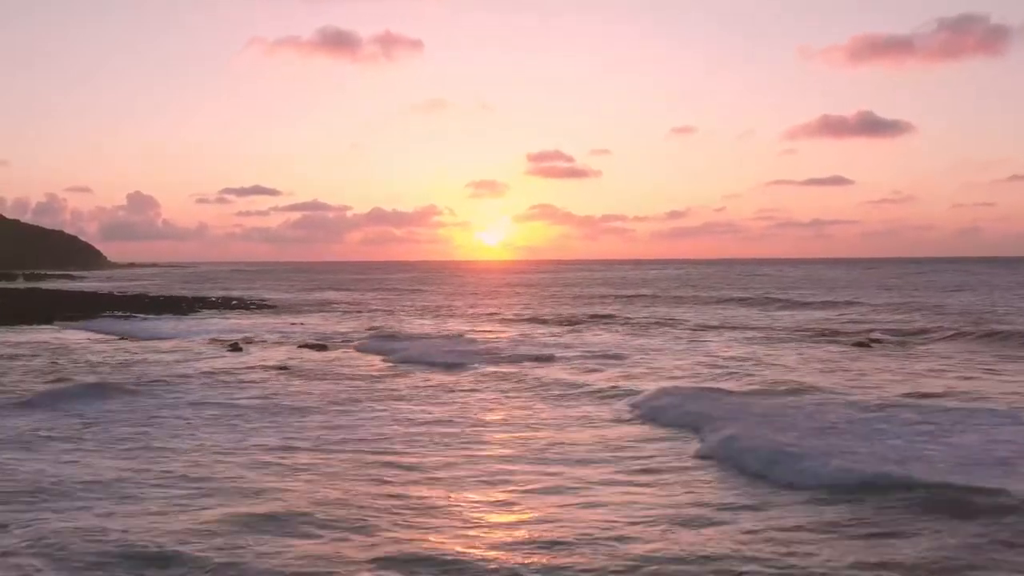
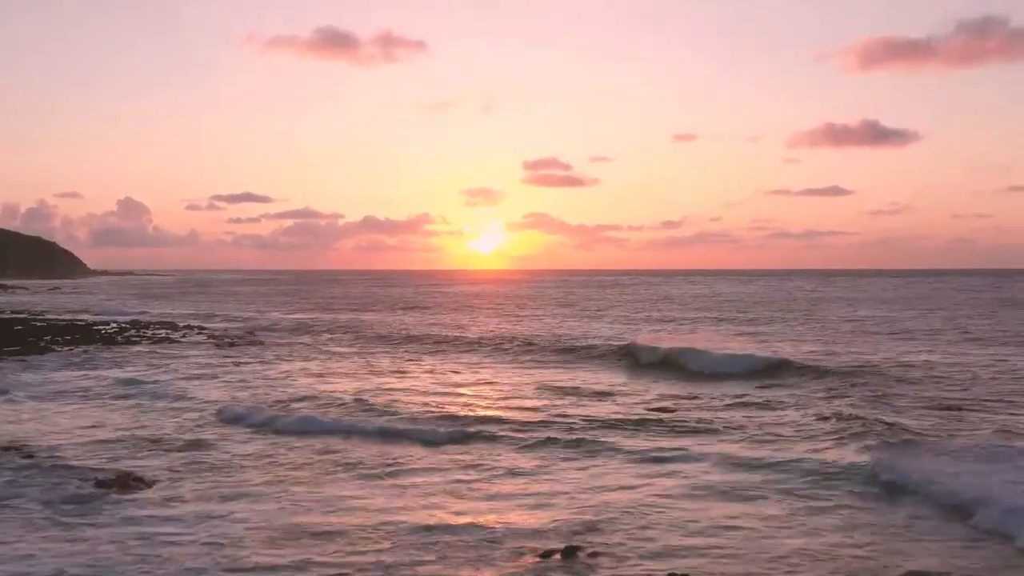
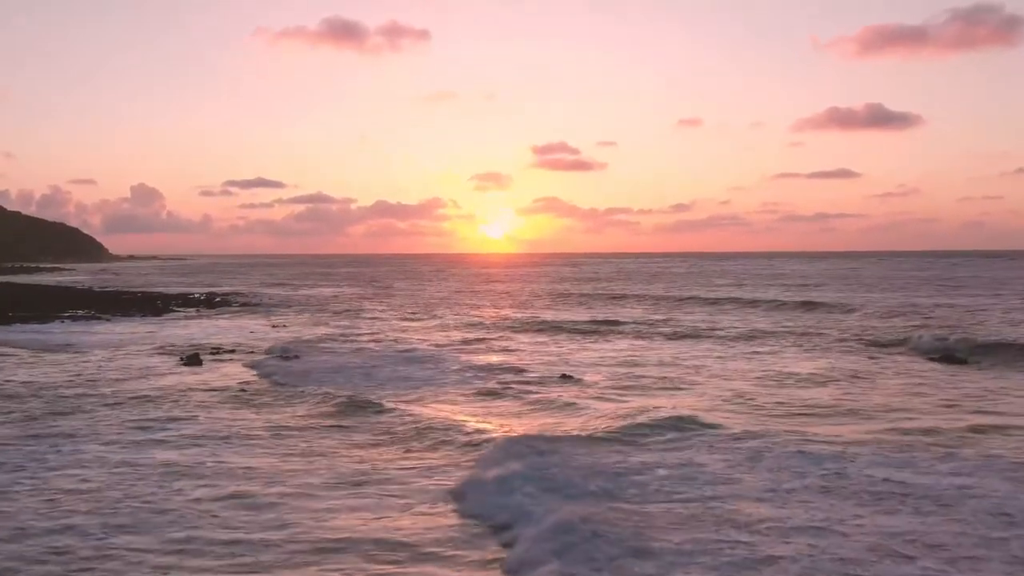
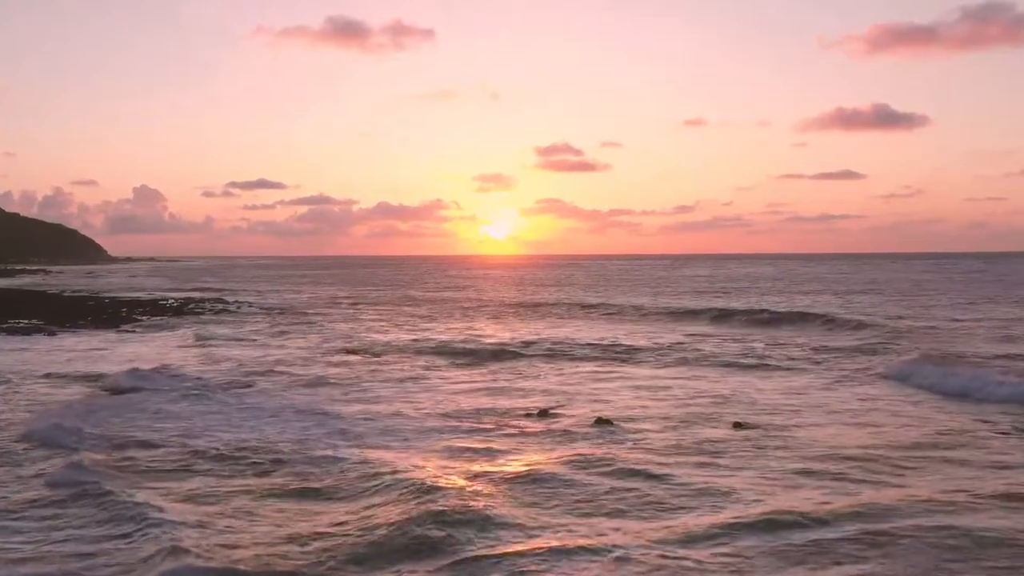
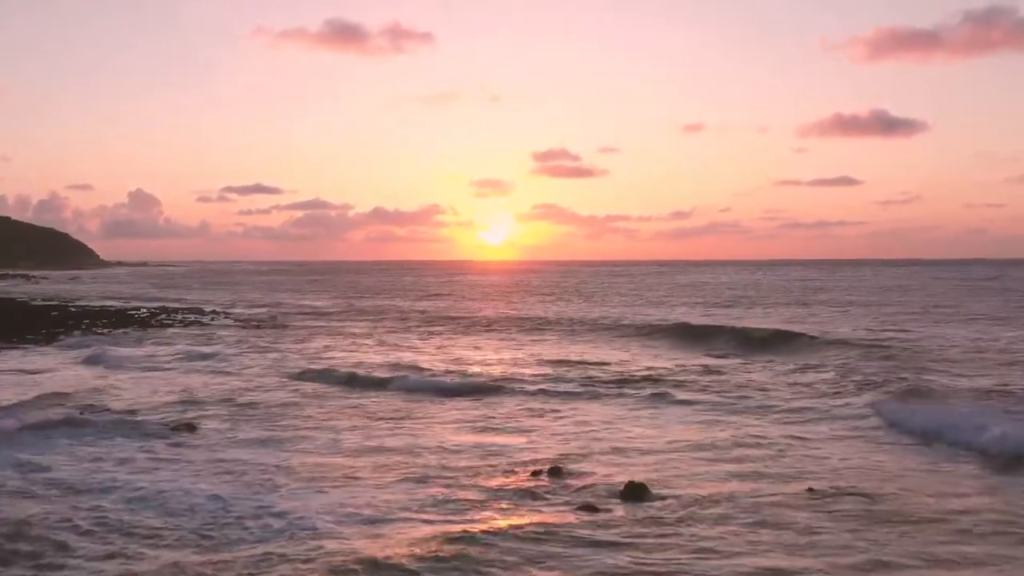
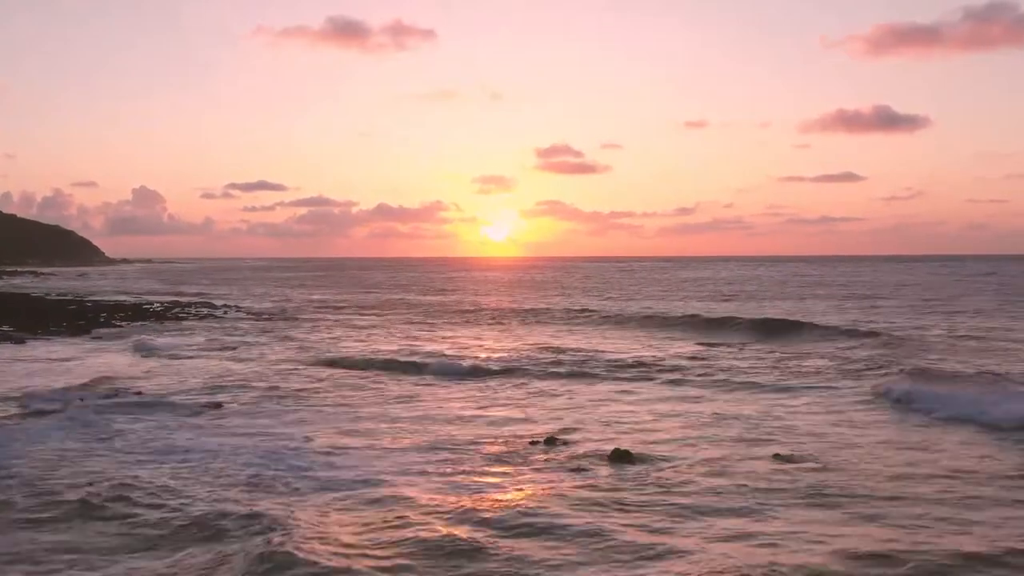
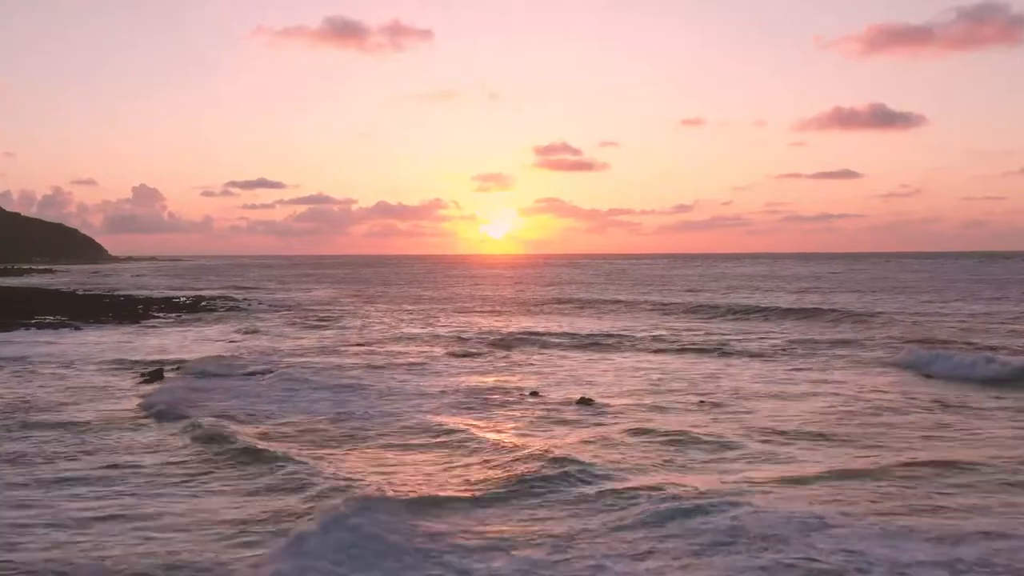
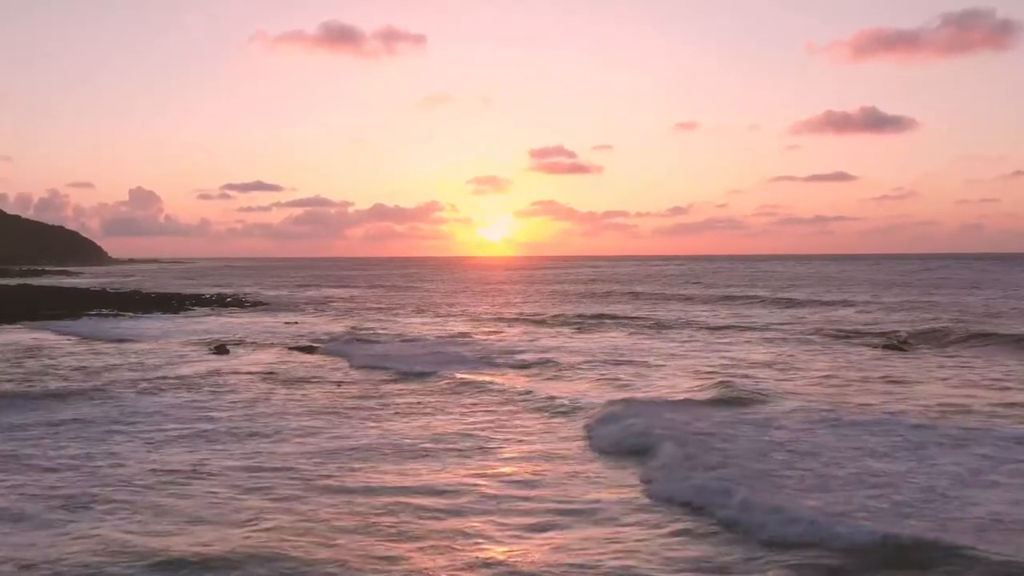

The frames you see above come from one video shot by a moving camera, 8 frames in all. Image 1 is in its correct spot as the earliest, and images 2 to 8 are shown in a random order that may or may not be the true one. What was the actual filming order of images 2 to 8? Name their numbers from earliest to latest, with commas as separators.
8, 3, 7, 4, 6, 5, 2
